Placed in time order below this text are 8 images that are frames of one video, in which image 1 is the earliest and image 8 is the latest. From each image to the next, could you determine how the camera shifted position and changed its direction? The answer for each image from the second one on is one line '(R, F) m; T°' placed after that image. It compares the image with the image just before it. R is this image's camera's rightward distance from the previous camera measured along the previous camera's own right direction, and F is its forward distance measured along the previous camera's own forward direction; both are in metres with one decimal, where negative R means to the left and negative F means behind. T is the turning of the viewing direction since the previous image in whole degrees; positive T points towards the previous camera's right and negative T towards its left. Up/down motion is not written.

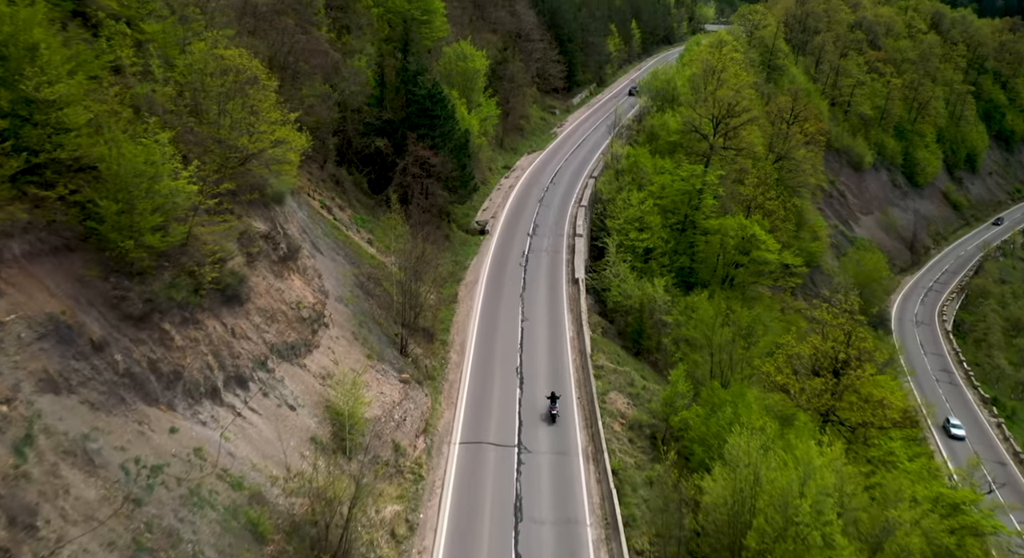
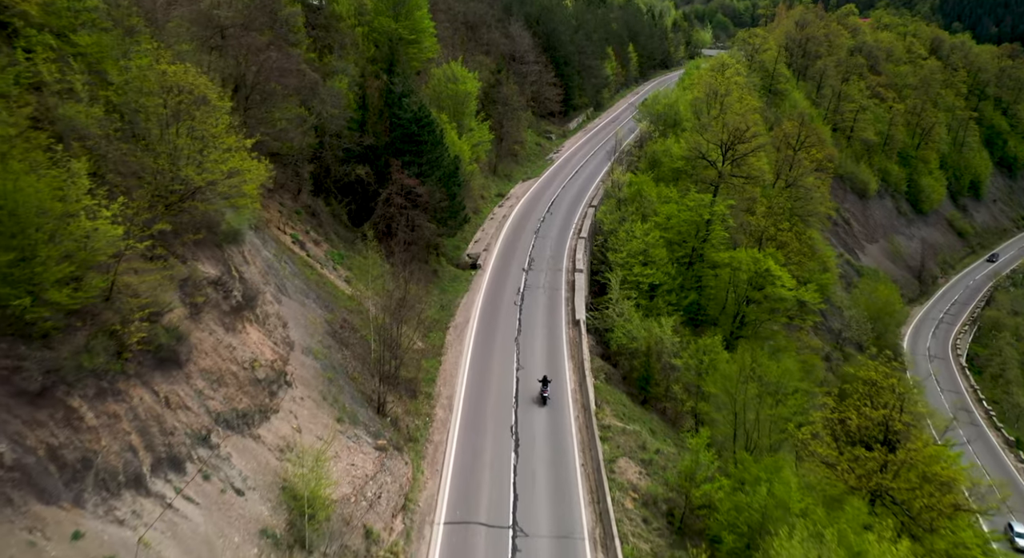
(0.0, +4.0) m; 0°
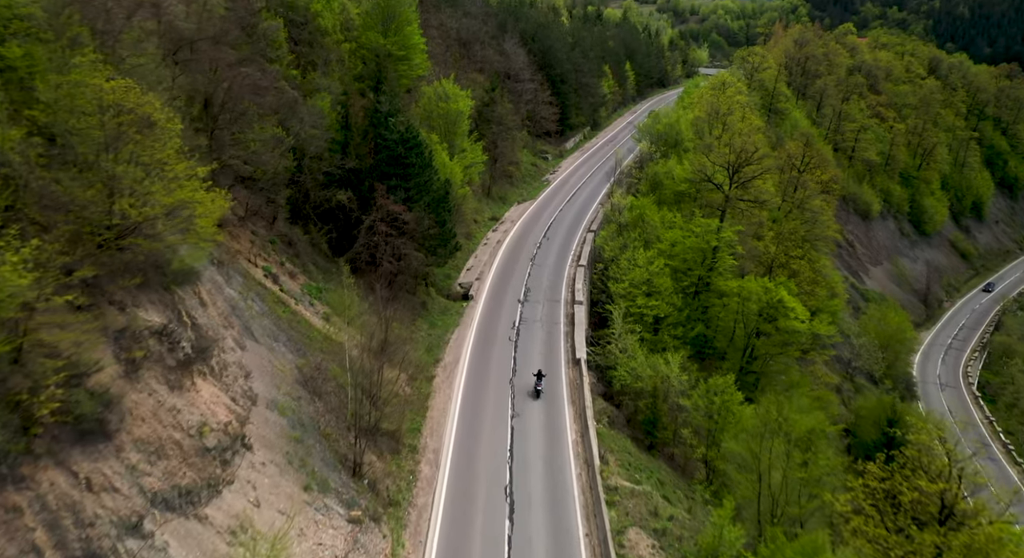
(0.0, +3.2) m; 0°
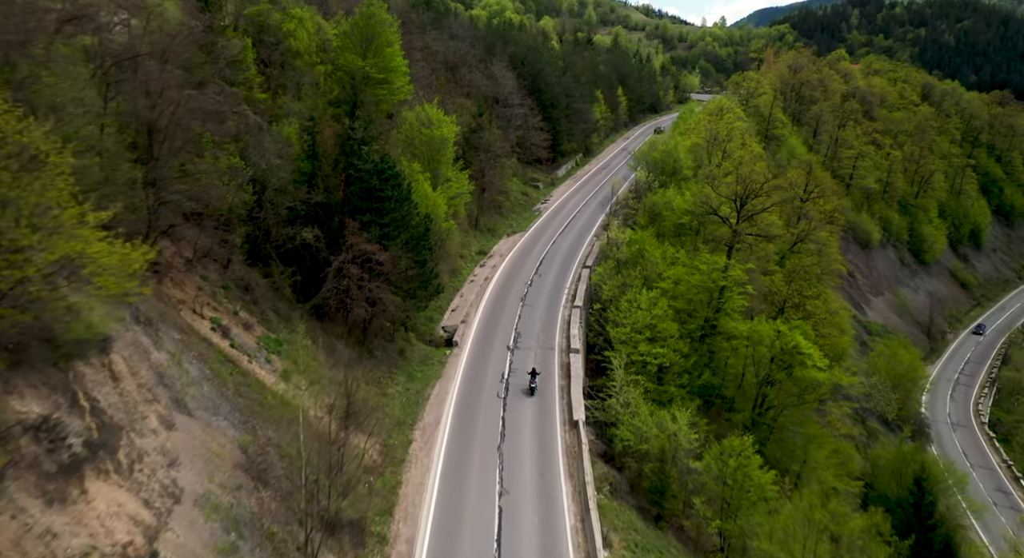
(+0.1, +4.3) m; +1°
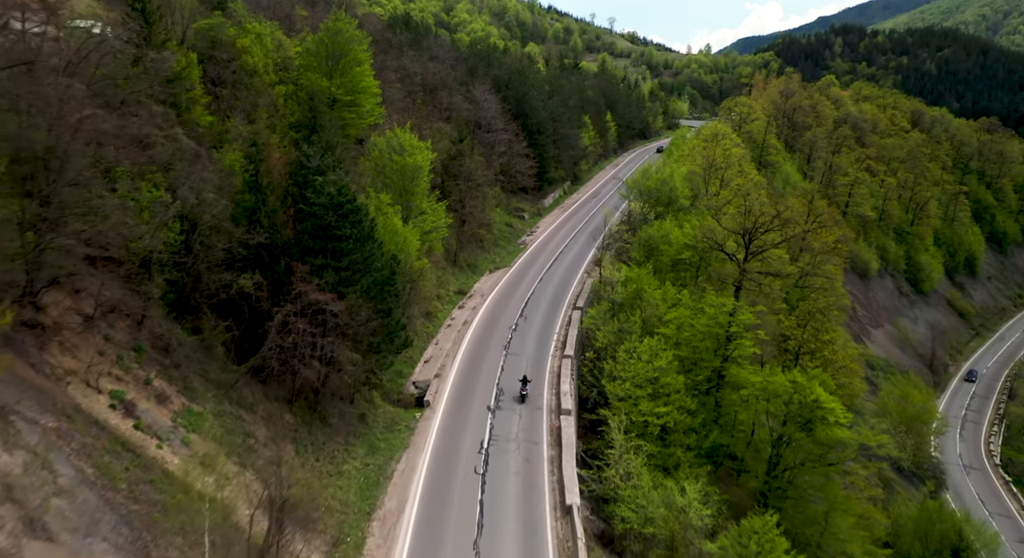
(+0.3, +5.2) m; +1°
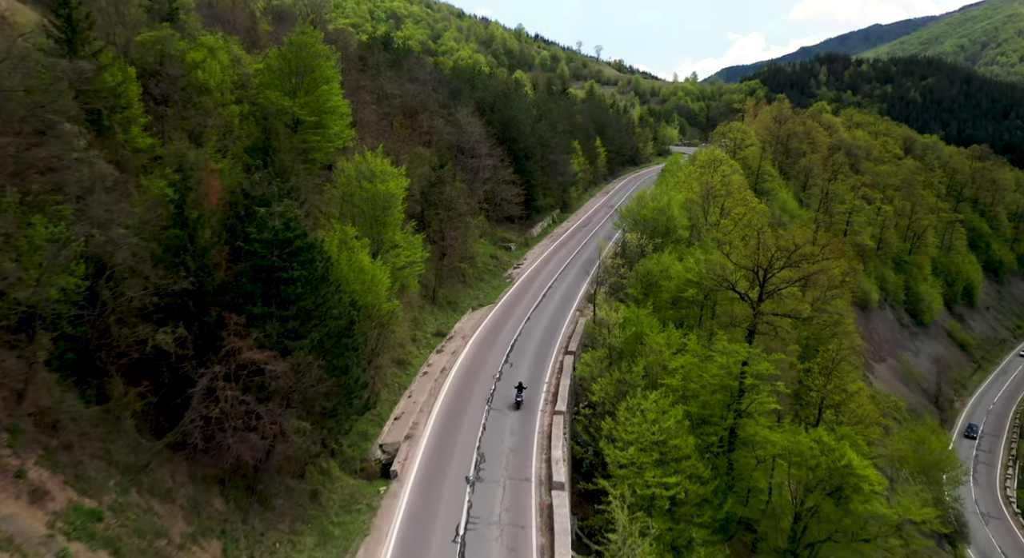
(+0.2, +4.9) m; +1°
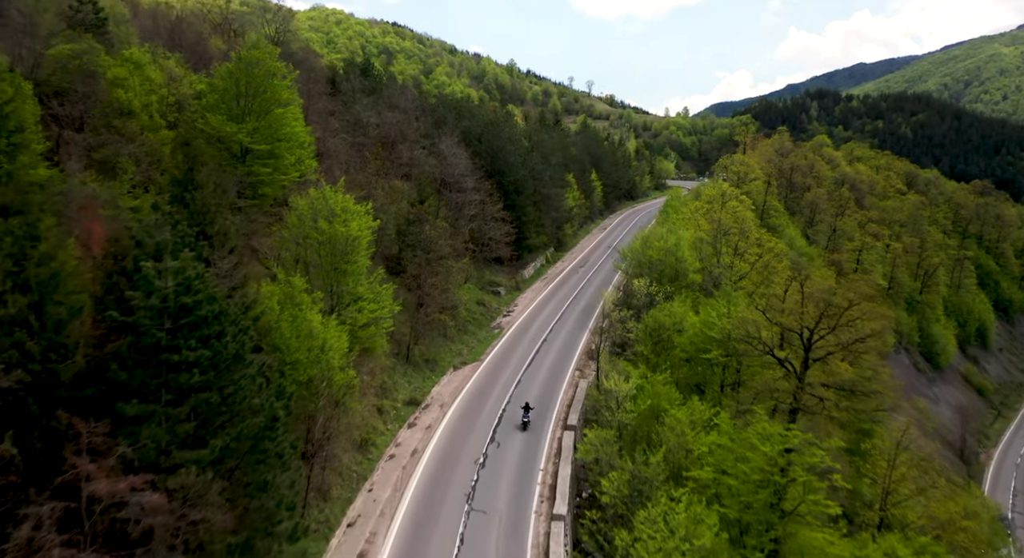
(+0.2, +6.8) m; +1°
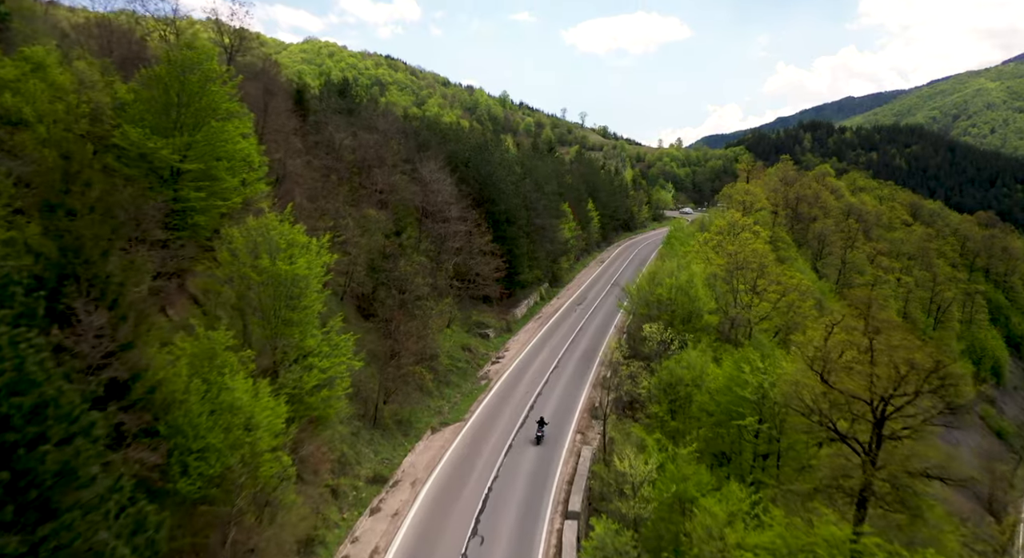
(+0.2, +6.4) m; +1°
